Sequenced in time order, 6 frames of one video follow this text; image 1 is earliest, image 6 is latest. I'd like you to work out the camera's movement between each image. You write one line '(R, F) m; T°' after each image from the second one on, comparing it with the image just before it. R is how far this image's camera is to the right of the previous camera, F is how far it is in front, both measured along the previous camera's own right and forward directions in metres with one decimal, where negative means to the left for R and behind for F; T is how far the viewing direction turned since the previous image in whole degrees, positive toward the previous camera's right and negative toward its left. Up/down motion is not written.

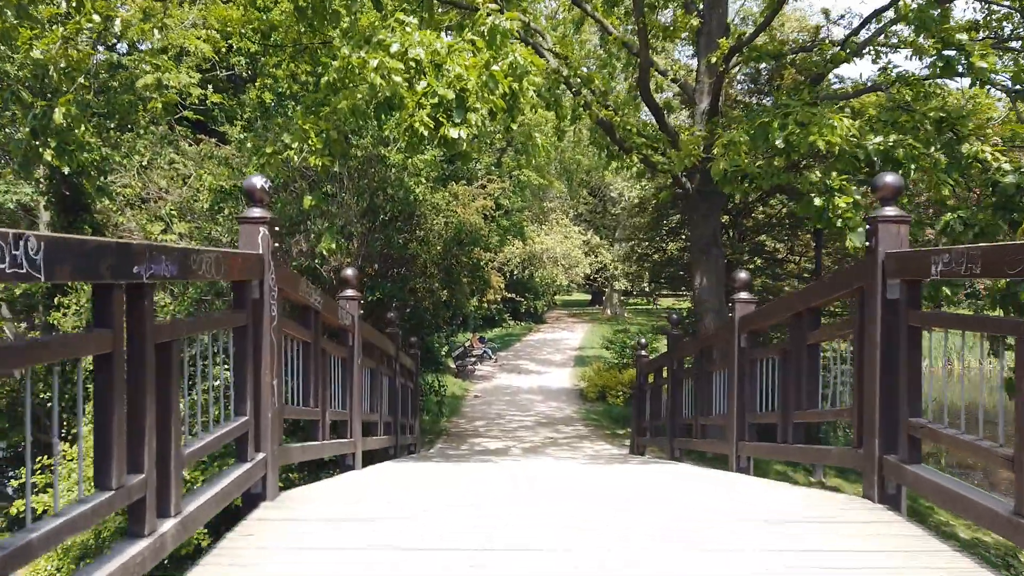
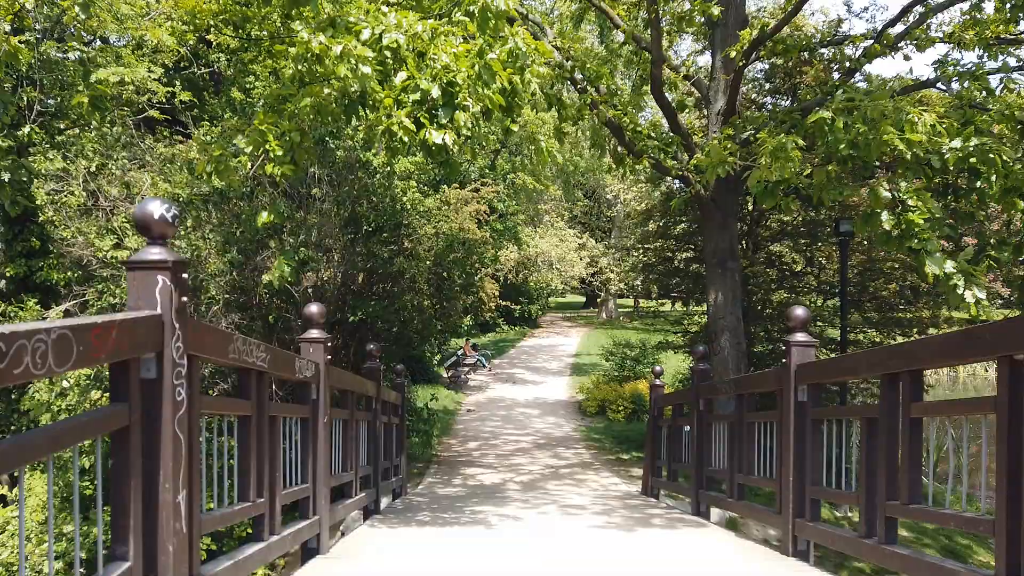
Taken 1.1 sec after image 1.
(0.0, +0.9) m; +1°
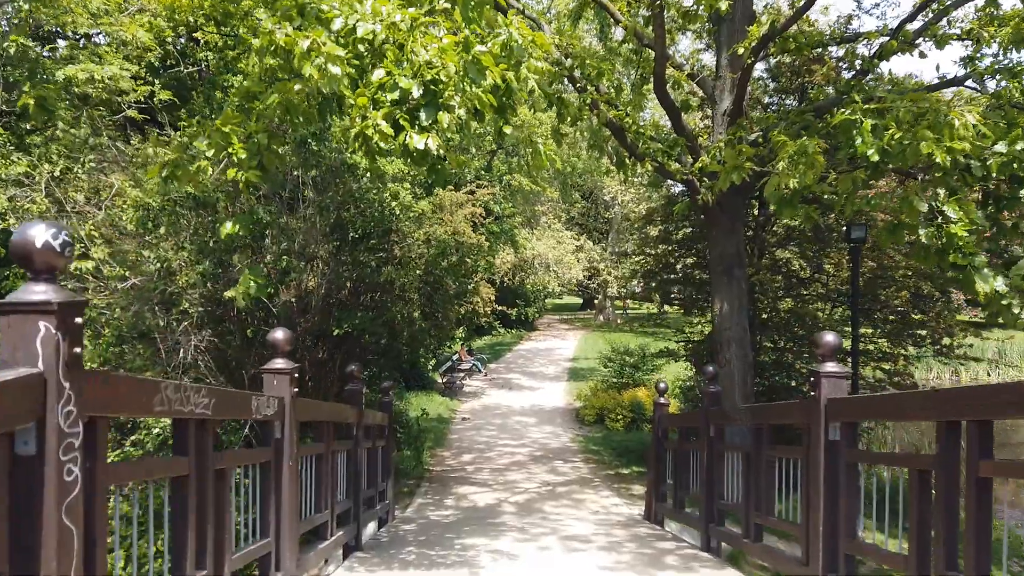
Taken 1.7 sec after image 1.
(0.0, +0.4) m; 0°
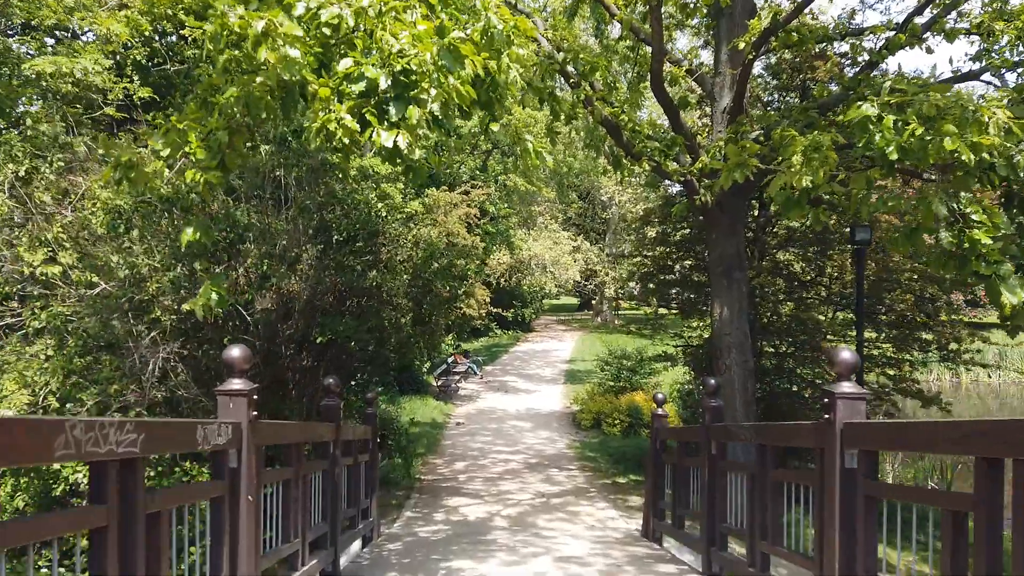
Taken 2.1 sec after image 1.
(+0.1, +0.3) m; 0°
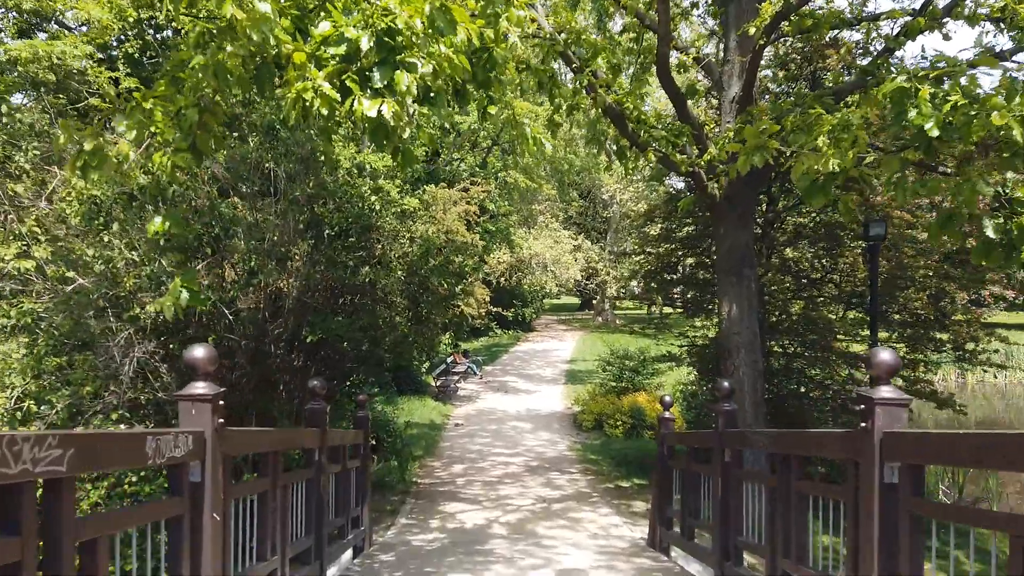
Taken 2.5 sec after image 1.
(0.0, +0.3) m; 0°
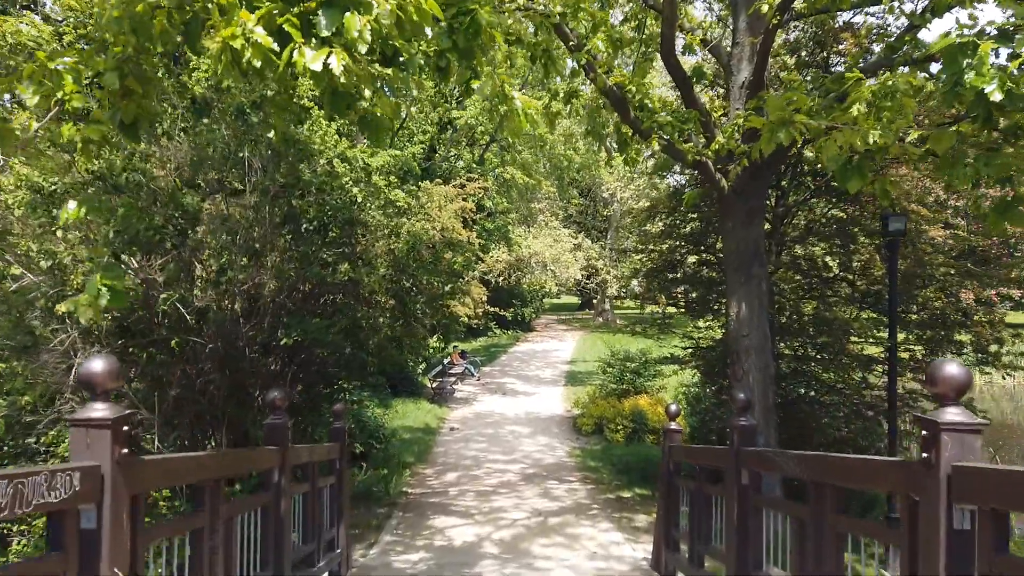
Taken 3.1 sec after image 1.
(+0.1, +0.5) m; 0°
